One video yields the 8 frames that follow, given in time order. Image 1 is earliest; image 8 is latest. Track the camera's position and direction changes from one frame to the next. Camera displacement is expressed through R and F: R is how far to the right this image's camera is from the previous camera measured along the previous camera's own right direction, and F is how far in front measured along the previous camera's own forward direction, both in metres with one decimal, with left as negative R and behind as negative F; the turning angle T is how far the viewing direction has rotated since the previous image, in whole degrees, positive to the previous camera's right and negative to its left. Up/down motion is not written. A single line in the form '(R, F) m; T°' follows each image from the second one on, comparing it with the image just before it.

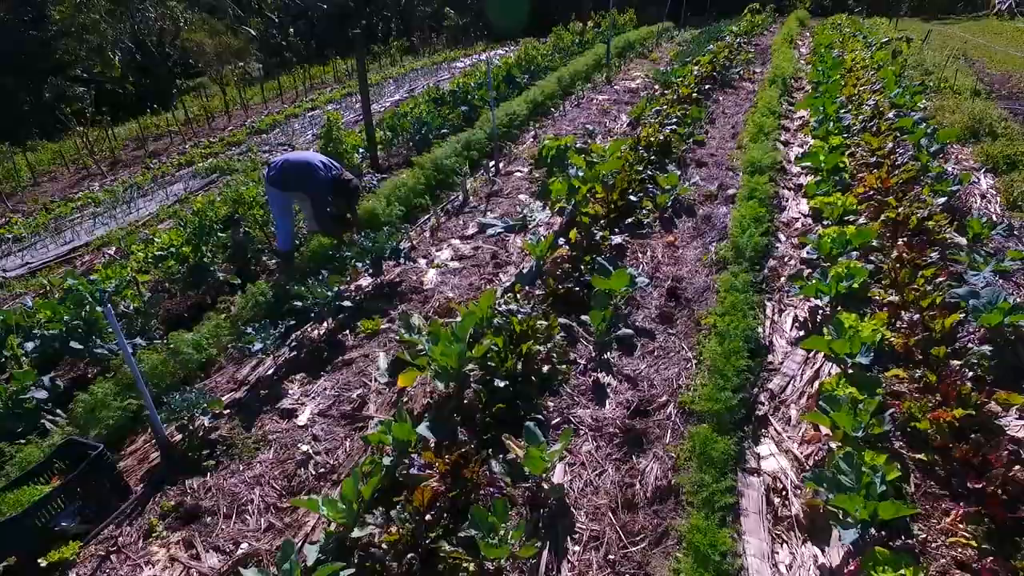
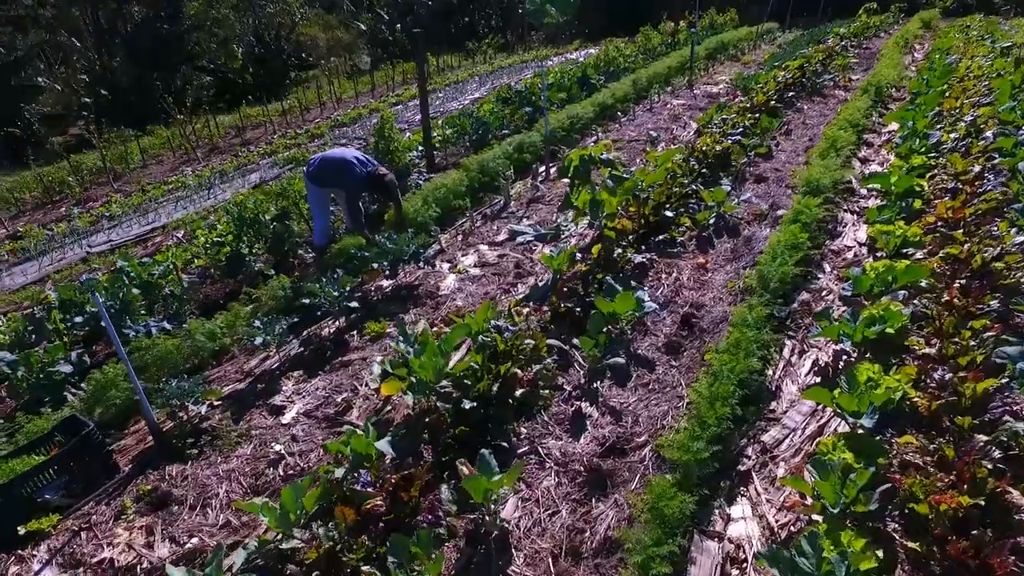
(+0.7, +0.2) m; -9°
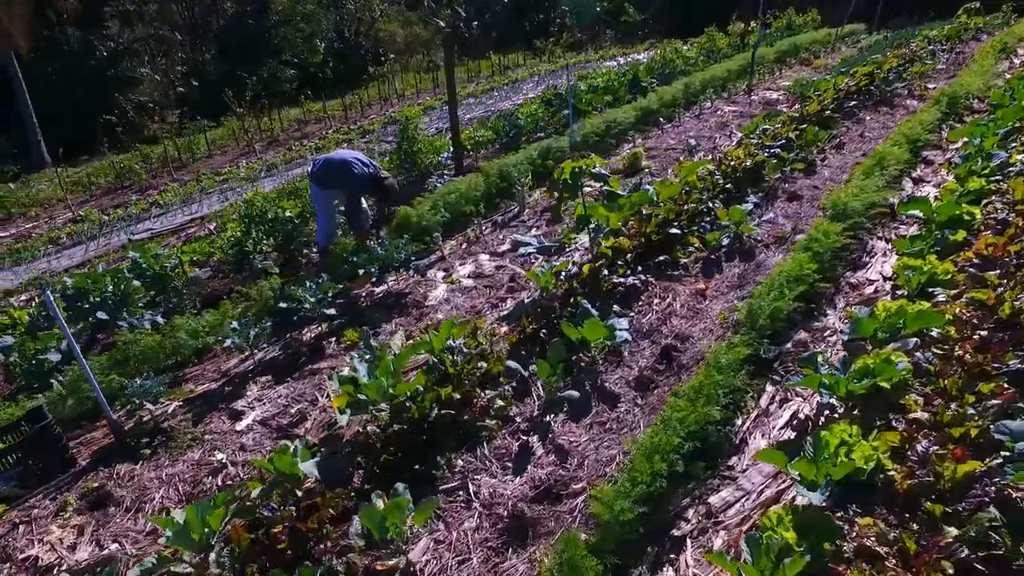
(+0.7, +0.3) m; -7°
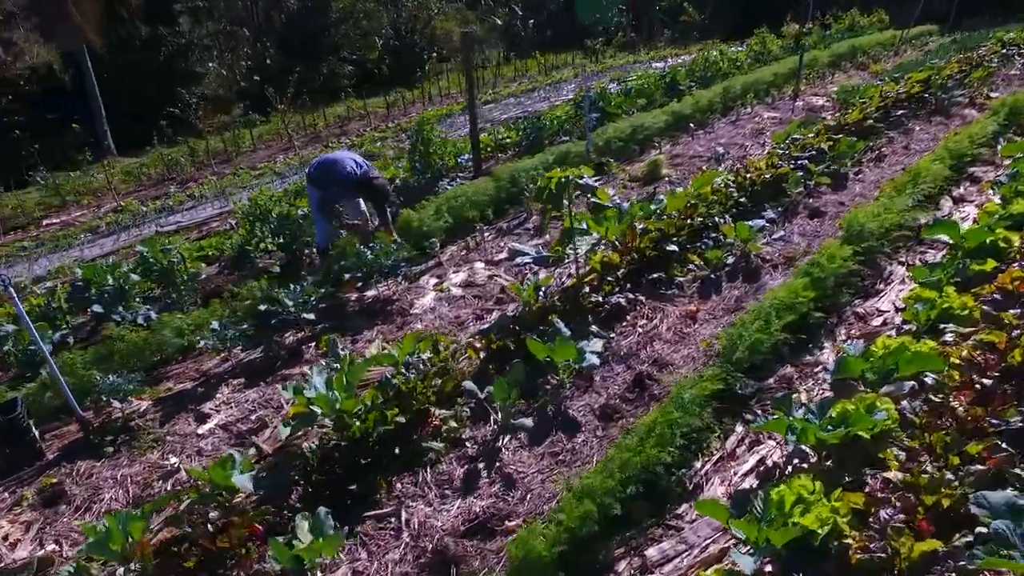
(+0.6, +0.2) m; -5°
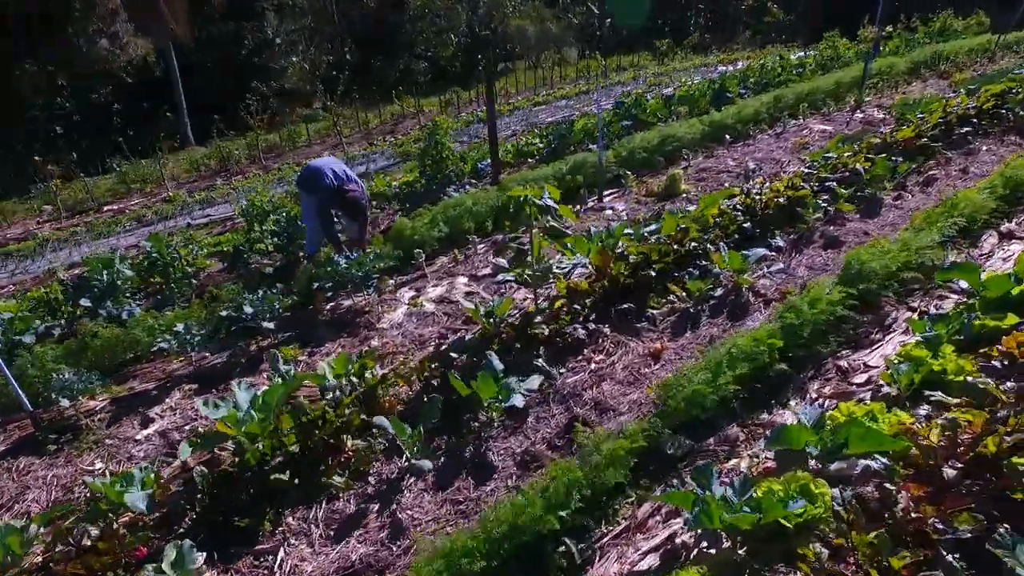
(+0.9, +0.3) m; -7°
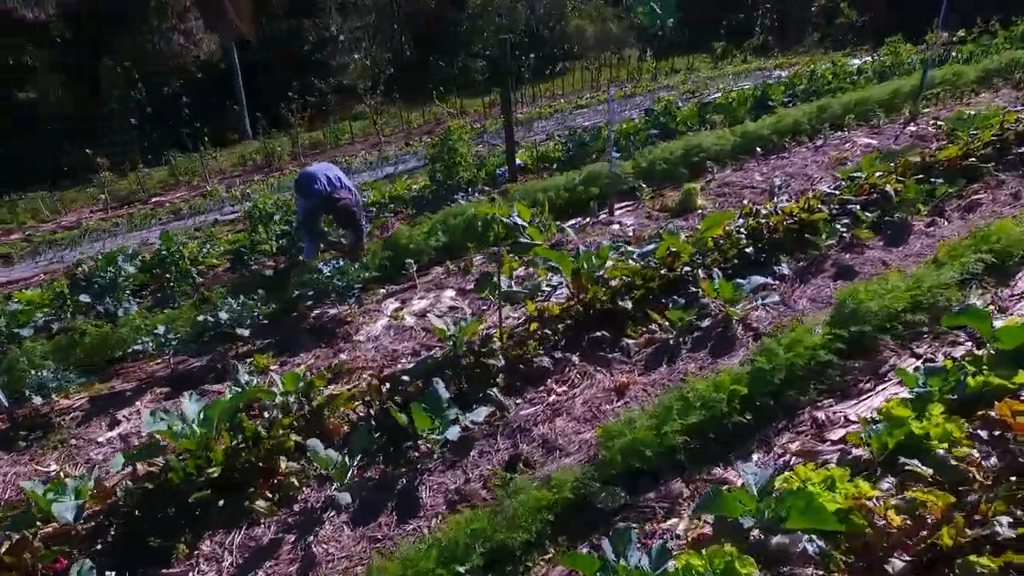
(+0.6, +0.2) m; -5°
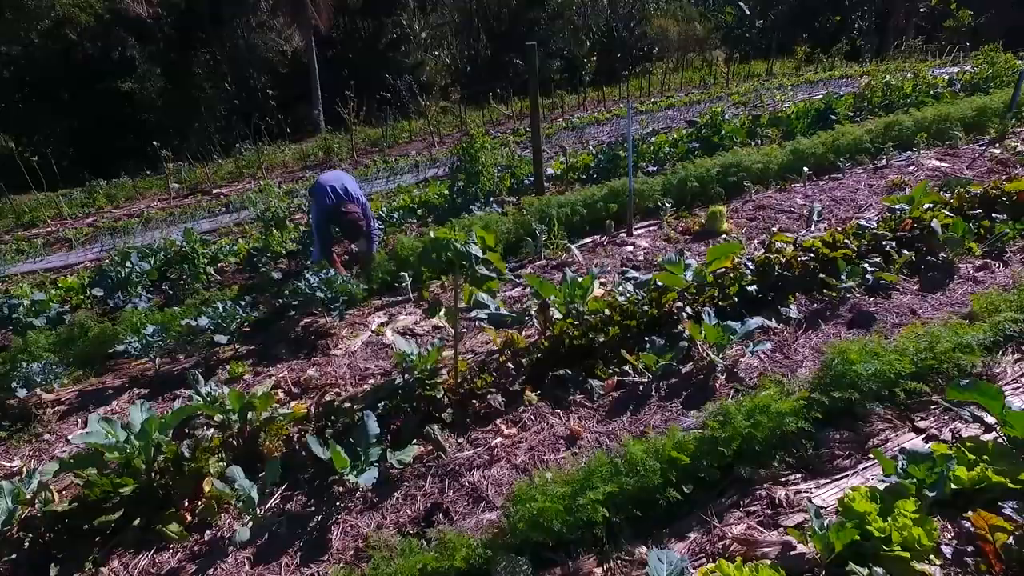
(+0.7, +0.3) m; -7°
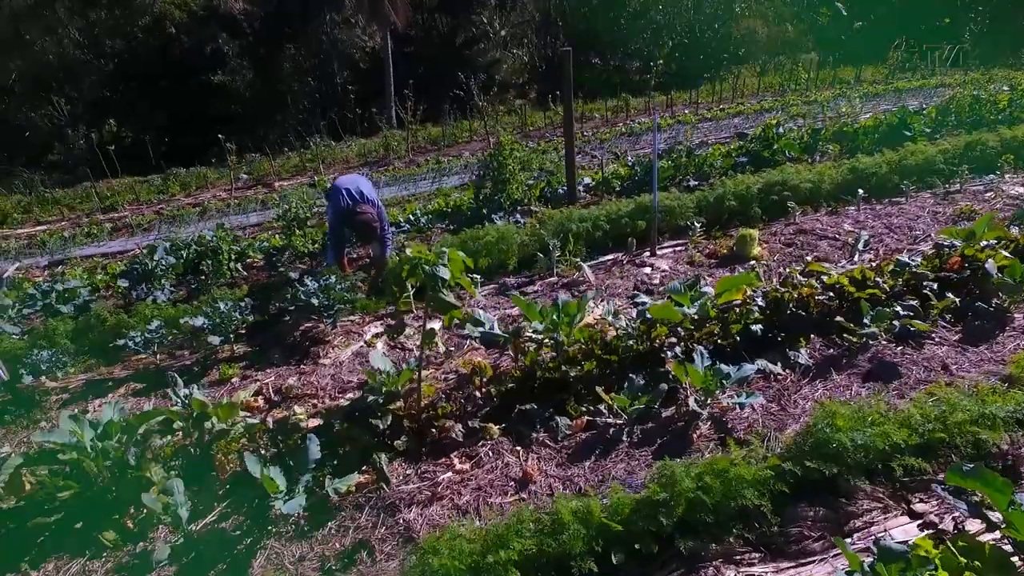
(+0.6, +0.3) m; -7°
